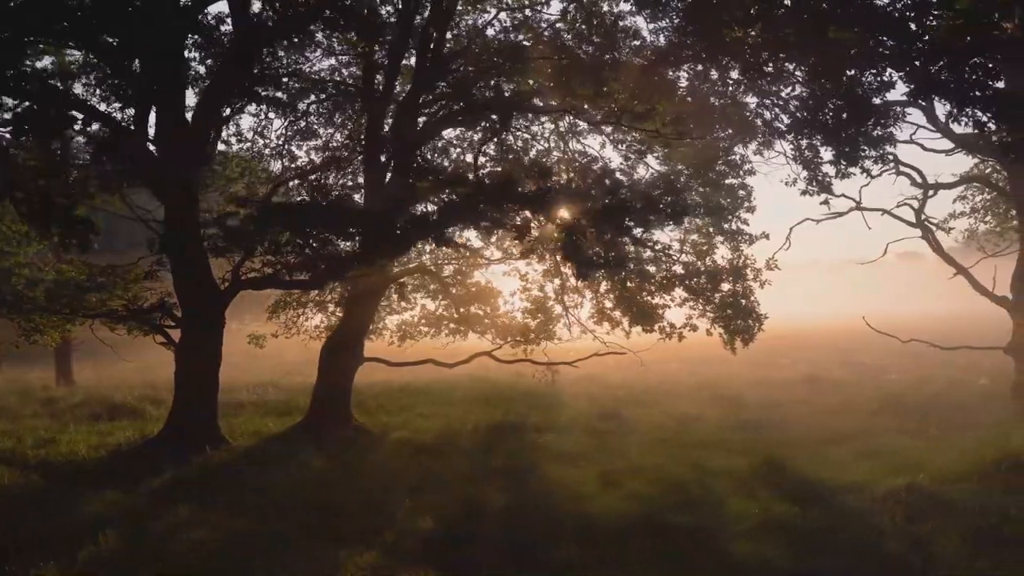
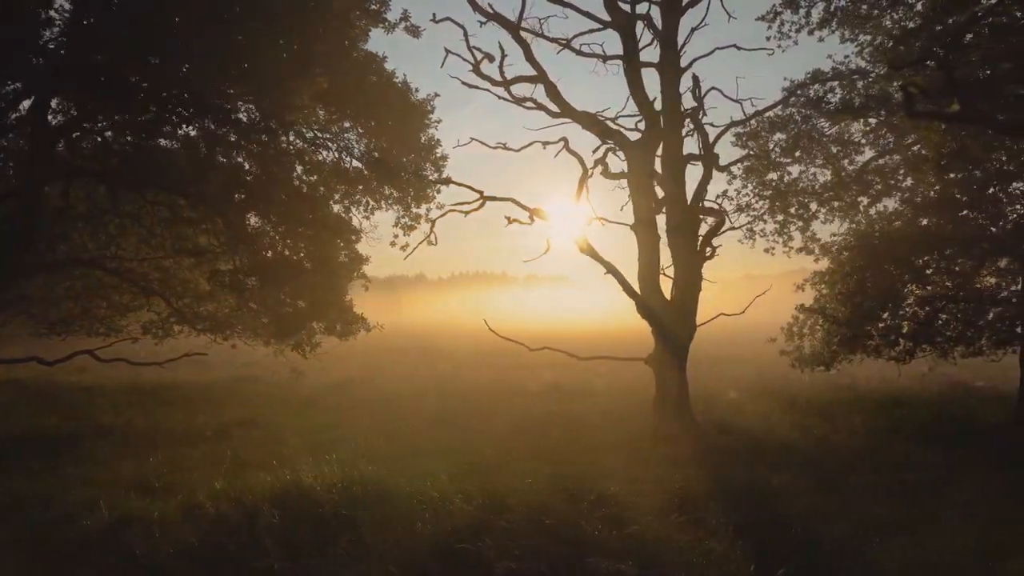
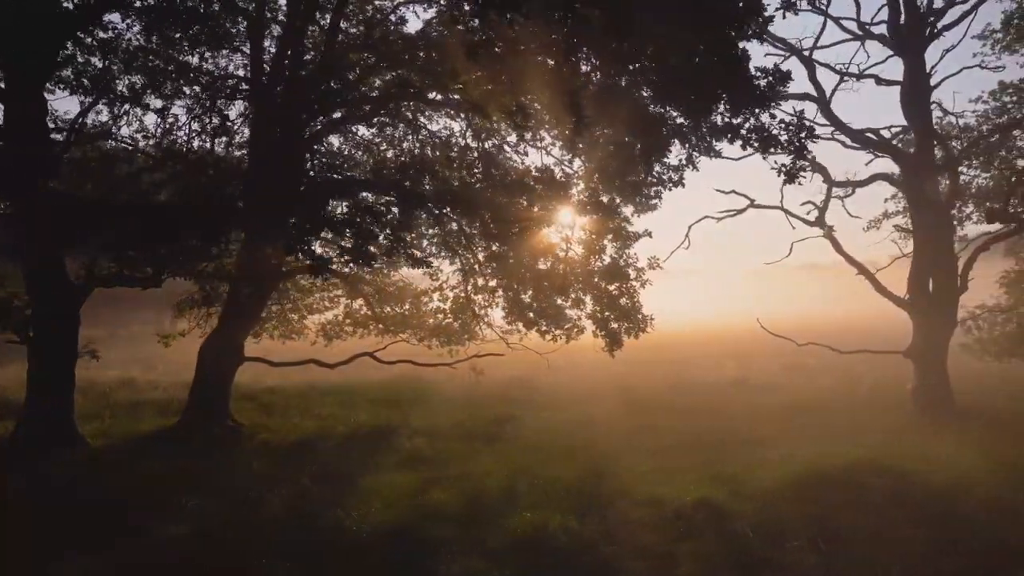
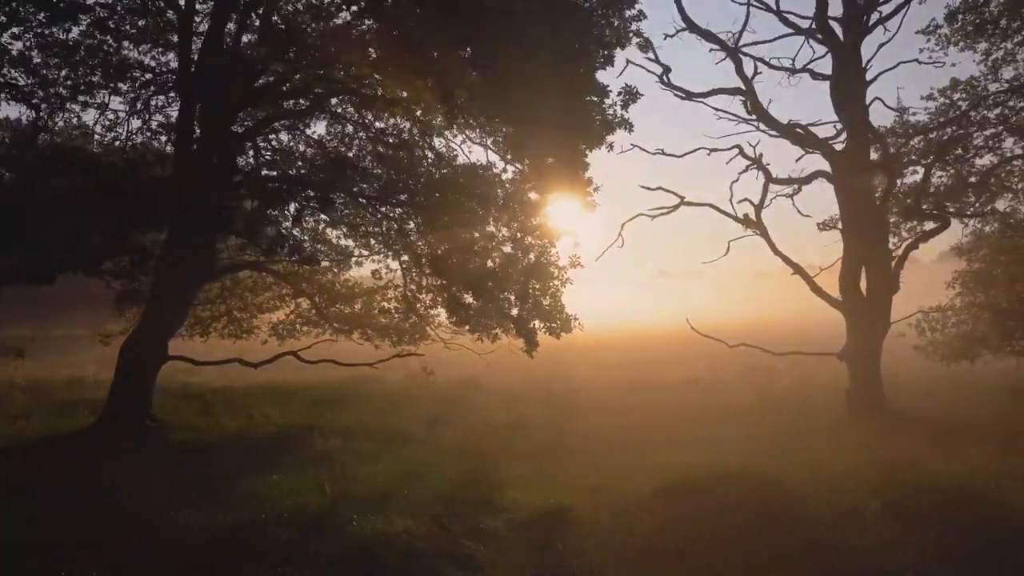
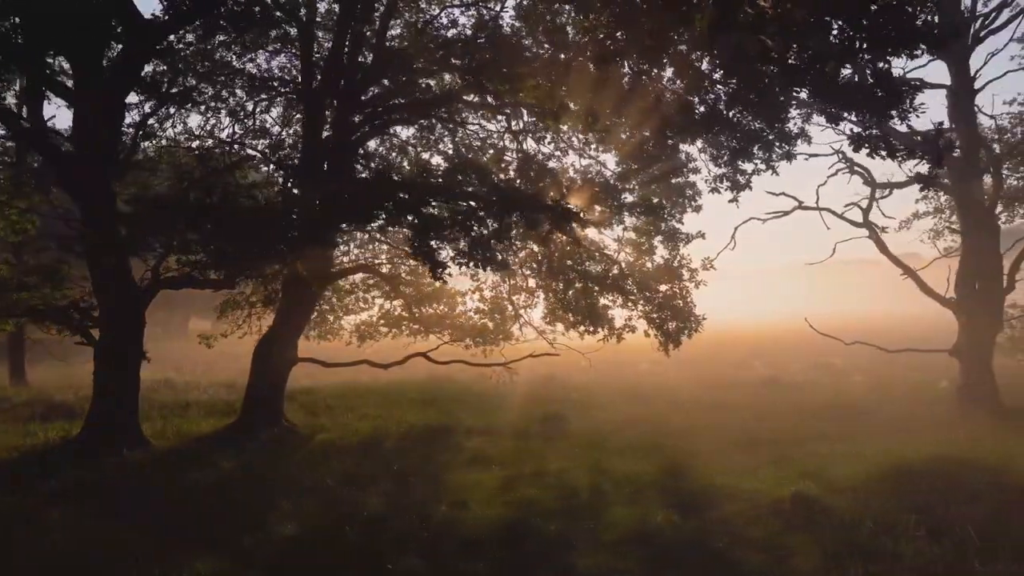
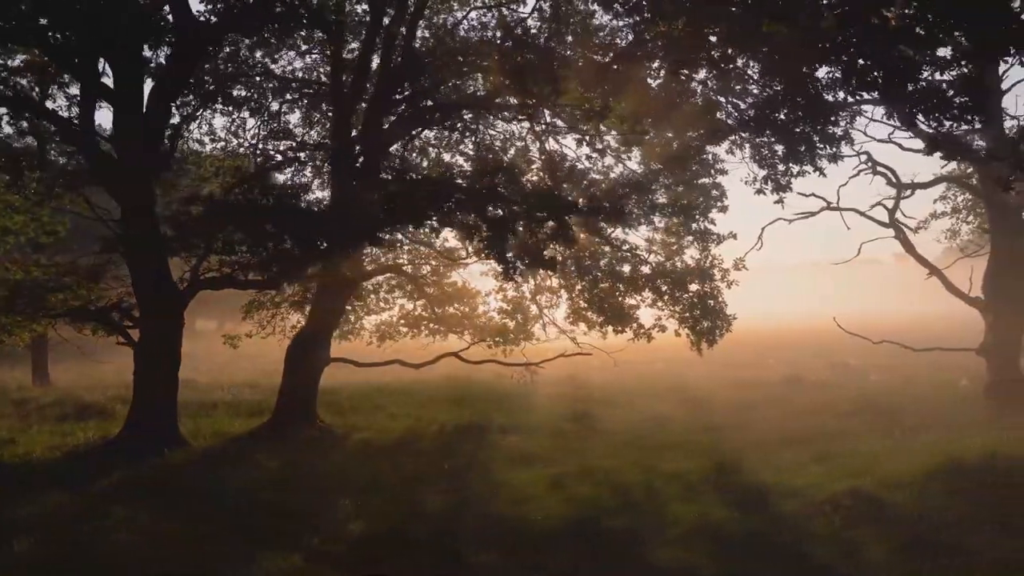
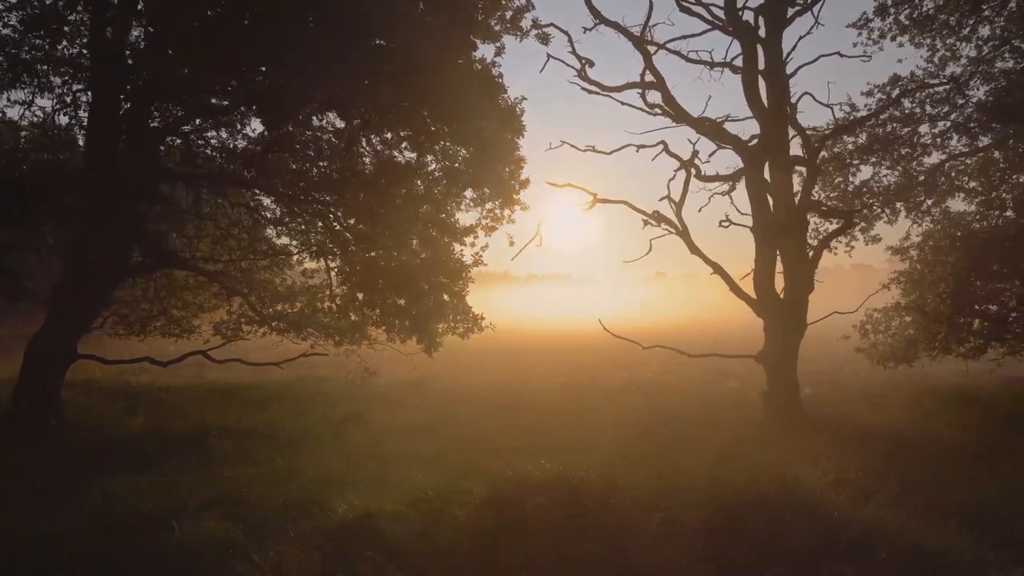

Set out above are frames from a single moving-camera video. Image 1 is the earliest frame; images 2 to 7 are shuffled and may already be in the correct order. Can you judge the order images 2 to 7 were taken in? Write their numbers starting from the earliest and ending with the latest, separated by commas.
6, 5, 3, 4, 7, 2
